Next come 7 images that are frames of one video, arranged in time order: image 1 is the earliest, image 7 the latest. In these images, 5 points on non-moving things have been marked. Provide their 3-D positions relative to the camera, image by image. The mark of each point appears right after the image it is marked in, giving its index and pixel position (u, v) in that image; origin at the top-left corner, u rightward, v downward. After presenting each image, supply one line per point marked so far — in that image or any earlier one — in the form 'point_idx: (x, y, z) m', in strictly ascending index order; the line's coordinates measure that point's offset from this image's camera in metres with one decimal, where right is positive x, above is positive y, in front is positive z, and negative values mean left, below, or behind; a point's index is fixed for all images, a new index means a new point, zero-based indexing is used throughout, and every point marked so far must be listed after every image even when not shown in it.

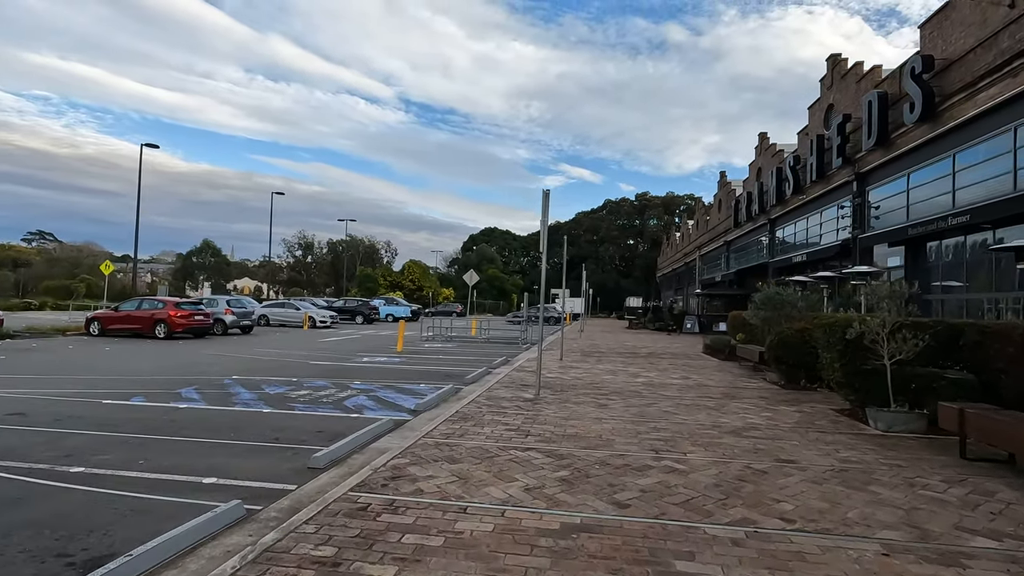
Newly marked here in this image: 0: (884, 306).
0: (+5.5, -0.3, +7.9) m
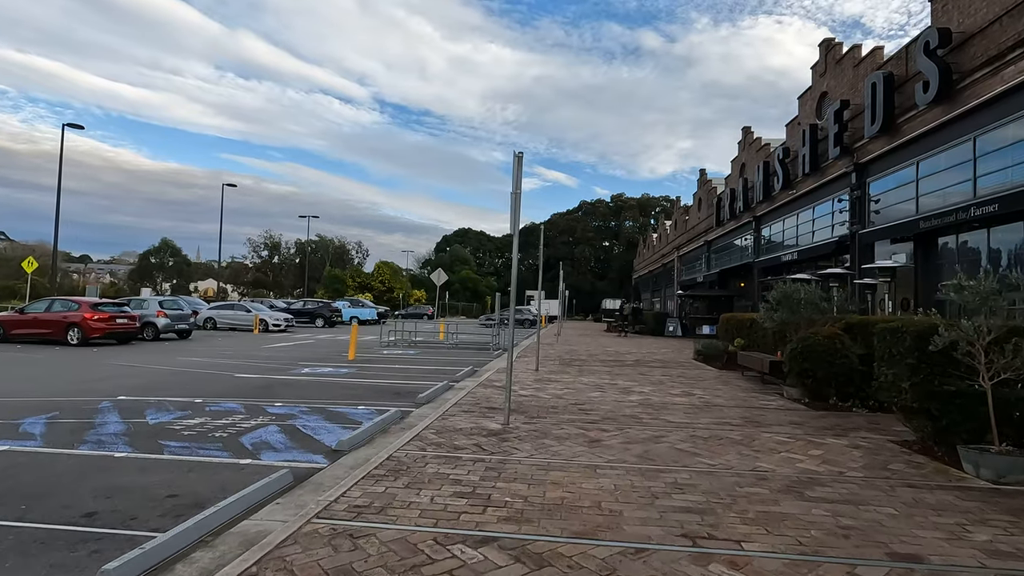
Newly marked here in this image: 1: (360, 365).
0: (+5.0, -0.2, +5.7) m
1: (-4.6, -2.3, +16.1) m
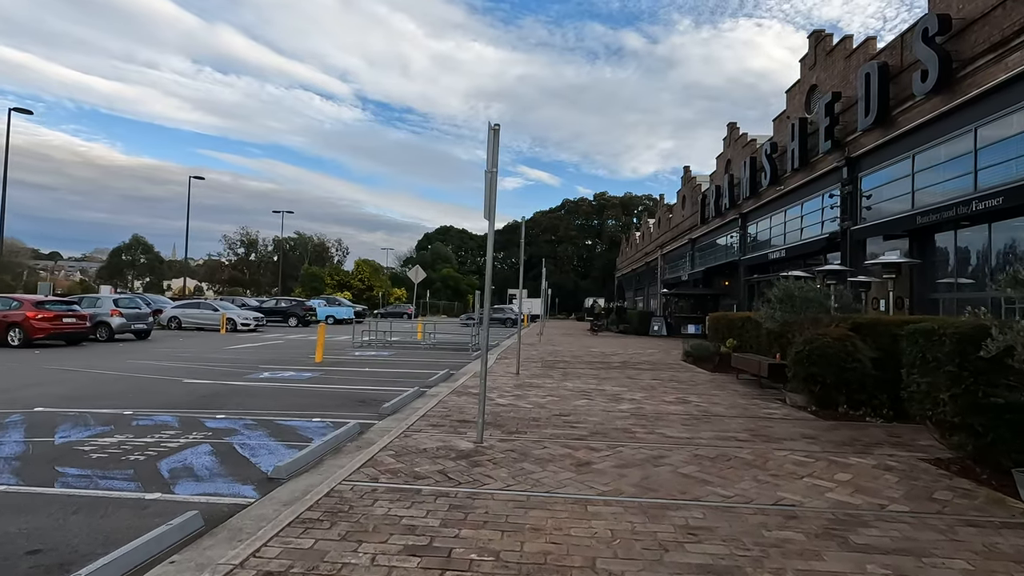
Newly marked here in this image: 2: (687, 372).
0: (+4.8, -0.1, +4.8) m
1: (-5.1, -2.2, +14.9) m
2: (+4.6, -2.2, +14.0) m
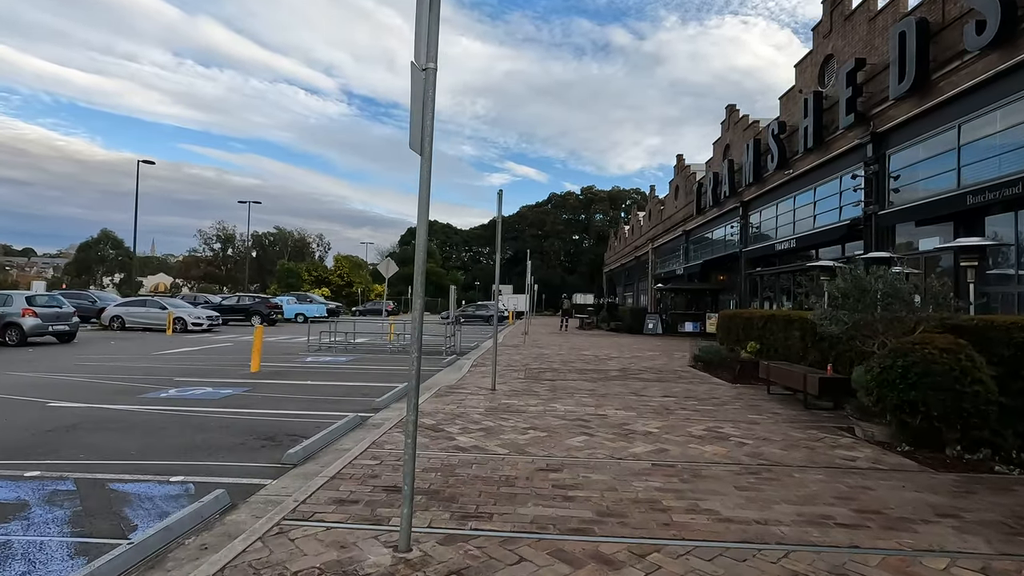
0: (+4.5, 0.0, +2.1) m
1: (-5.7, -2.1, +12.0) m
2: (+4.1, -2.0, +11.4) m
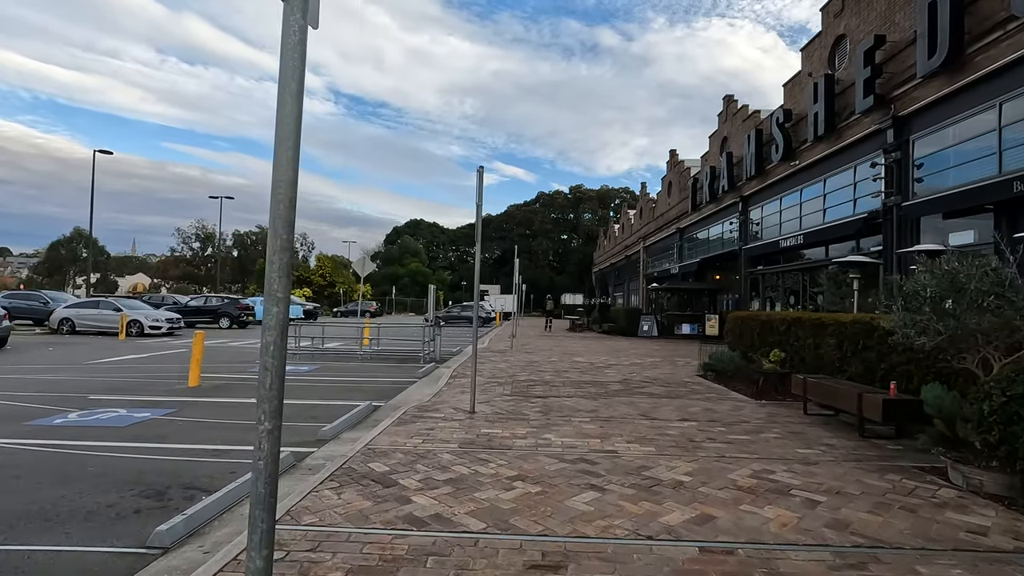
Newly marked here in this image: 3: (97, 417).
0: (+4.4, 0.0, +0.3) m
1: (-6.0, -2.1, +9.9) m
2: (+3.8, -2.0, +9.5) m
3: (-6.5, -2.0, +8.5) m
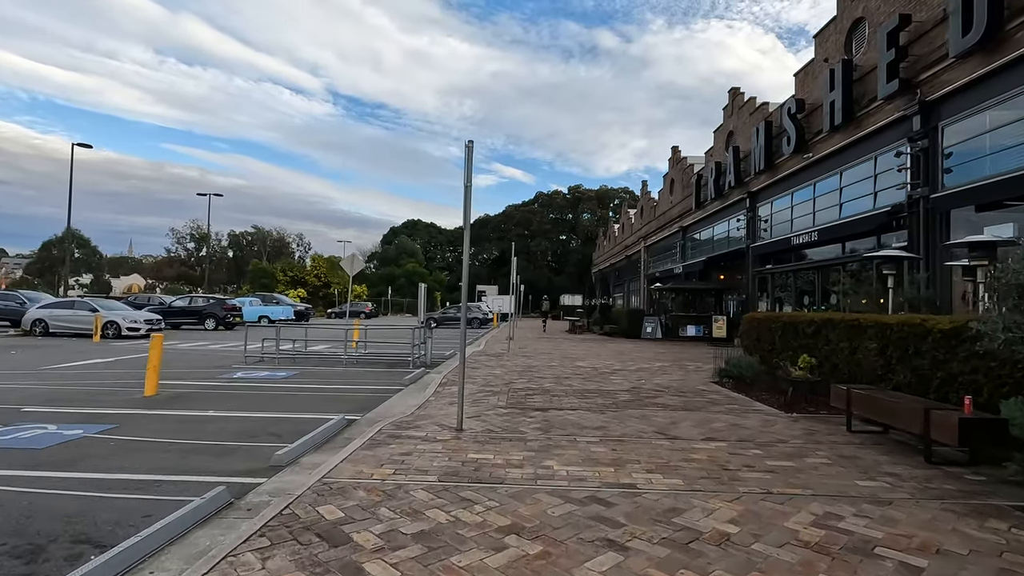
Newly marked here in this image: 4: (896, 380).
0: (+4.3, +0.1, -1.0) m
1: (-6.0, -2.0, +8.7) m
2: (+3.7, -2.0, +8.3) m
3: (-6.6, -2.0, +7.3) m
4: (+5.8, -1.4, +8.2) m
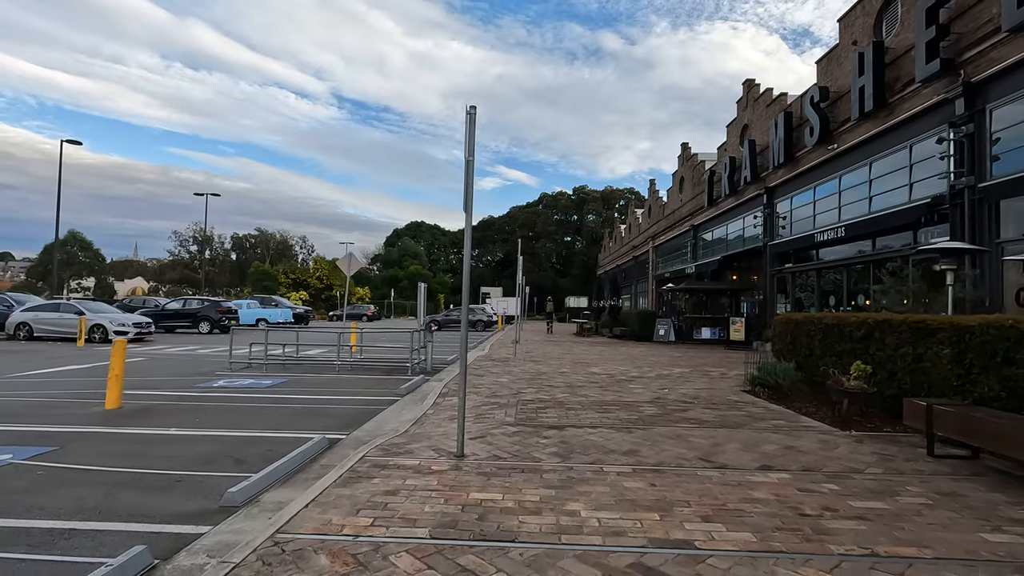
0: (+4.4, +0.2, -2.2) m
1: (-5.9, -2.0, +7.5) m
2: (+3.8, -1.9, +7.0) m
3: (-6.5, -2.0, +6.1) m
4: (+6.0, -1.3, +6.9) m
